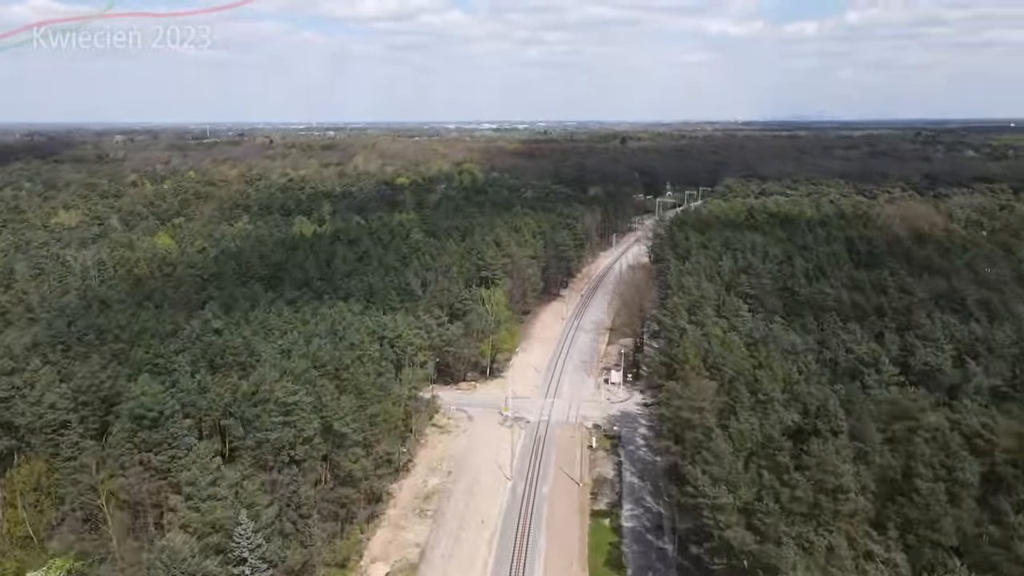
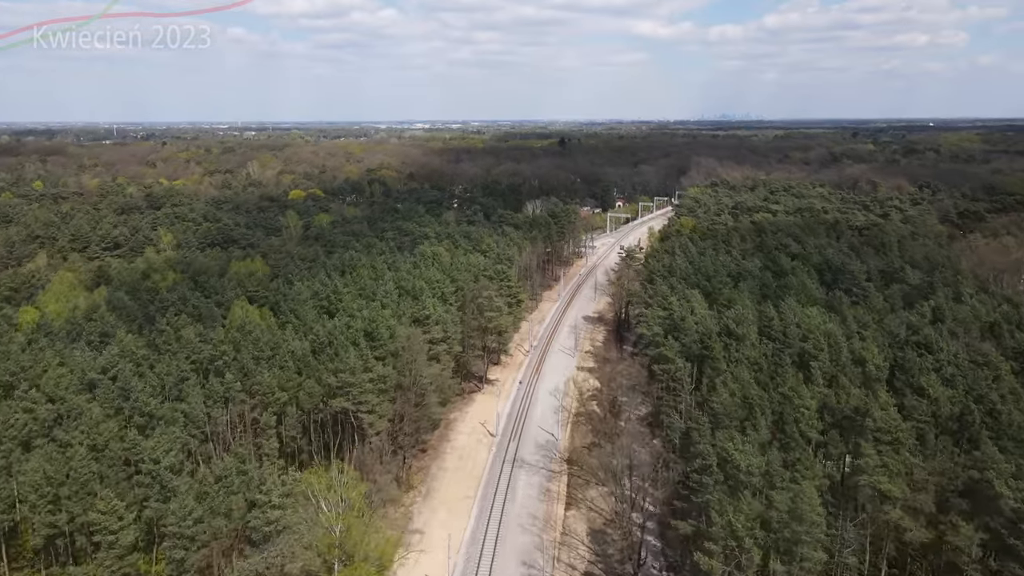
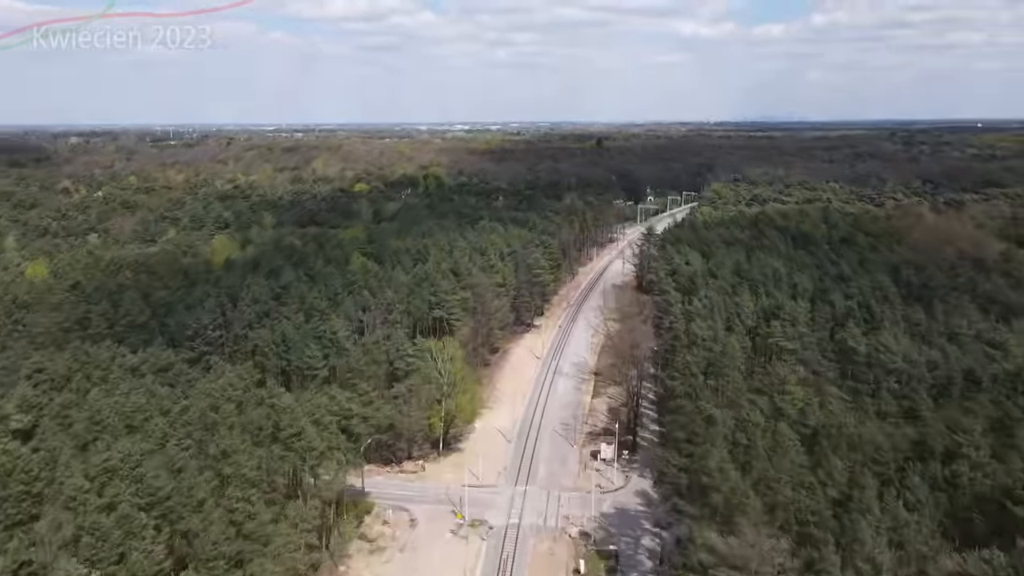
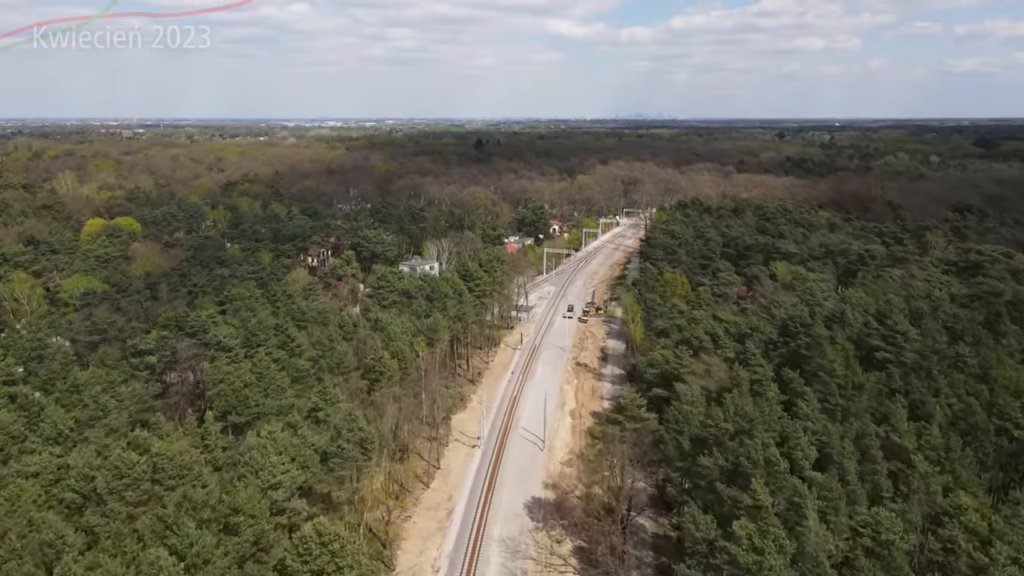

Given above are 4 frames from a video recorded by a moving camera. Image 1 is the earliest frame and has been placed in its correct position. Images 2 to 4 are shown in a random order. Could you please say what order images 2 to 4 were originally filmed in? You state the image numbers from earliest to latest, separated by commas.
3, 2, 4
